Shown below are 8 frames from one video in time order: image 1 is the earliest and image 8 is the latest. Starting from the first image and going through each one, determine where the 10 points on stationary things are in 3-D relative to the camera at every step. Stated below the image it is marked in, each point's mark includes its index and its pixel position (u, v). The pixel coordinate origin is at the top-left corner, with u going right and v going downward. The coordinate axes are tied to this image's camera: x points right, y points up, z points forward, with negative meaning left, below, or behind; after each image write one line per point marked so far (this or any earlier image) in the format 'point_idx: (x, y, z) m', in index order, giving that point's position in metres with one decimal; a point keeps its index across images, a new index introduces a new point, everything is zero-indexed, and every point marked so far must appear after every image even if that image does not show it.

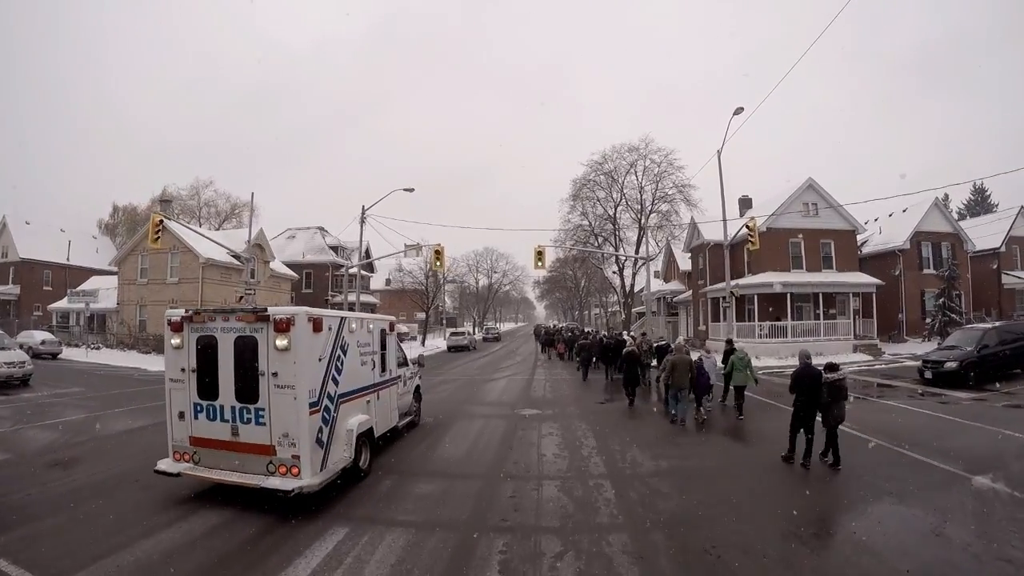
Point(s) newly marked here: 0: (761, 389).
0: (+8.3, -3.3, +18.5) m
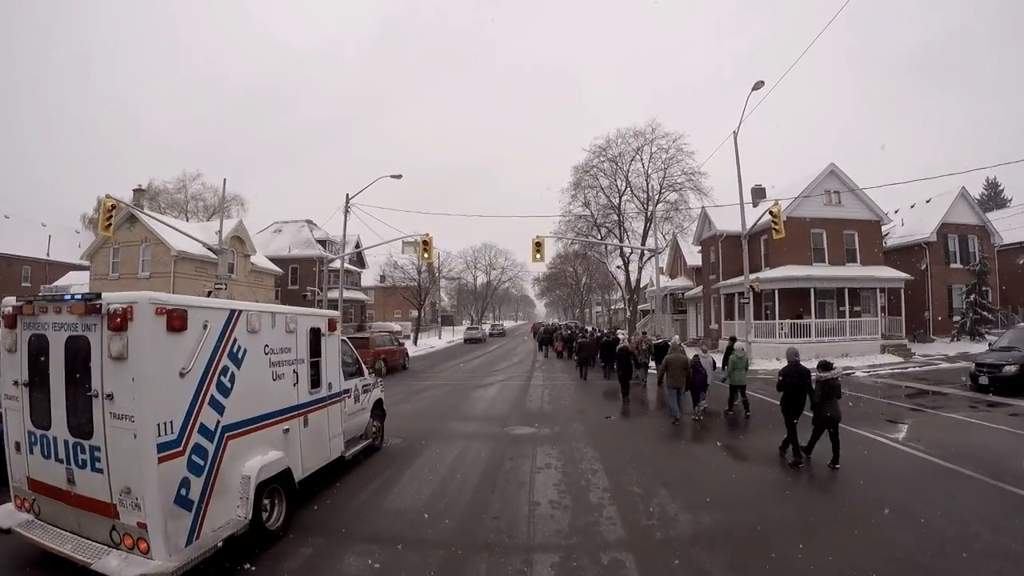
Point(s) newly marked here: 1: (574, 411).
0: (+8.2, -3.1, +16.3) m
1: (+1.2, -2.5, +10.8) m
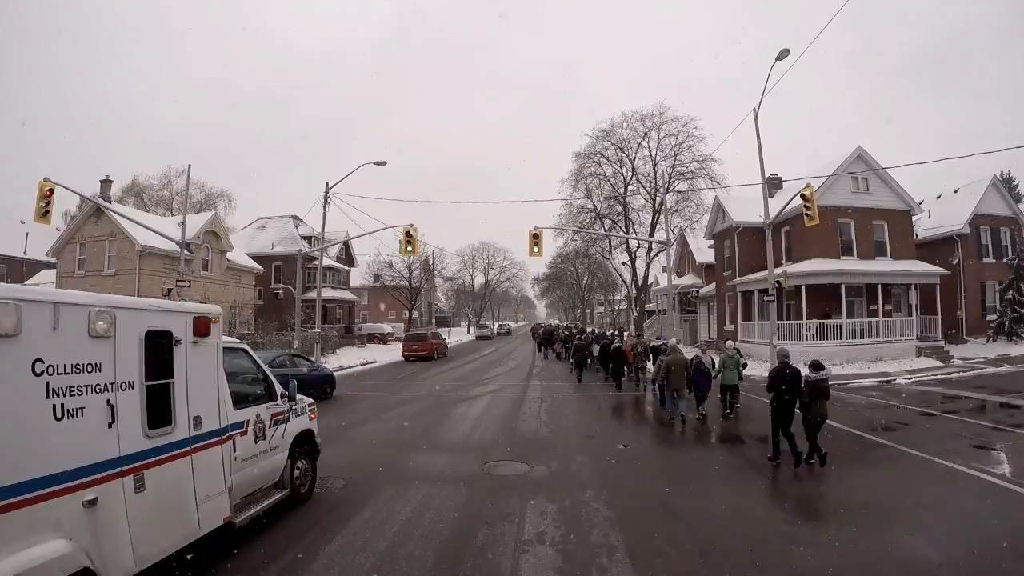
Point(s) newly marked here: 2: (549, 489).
0: (+8.0, -2.9, +14.0) m
1: (+1.0, -2.4, +8.5) m
2: (+0.4, -2.2, +6.1) m
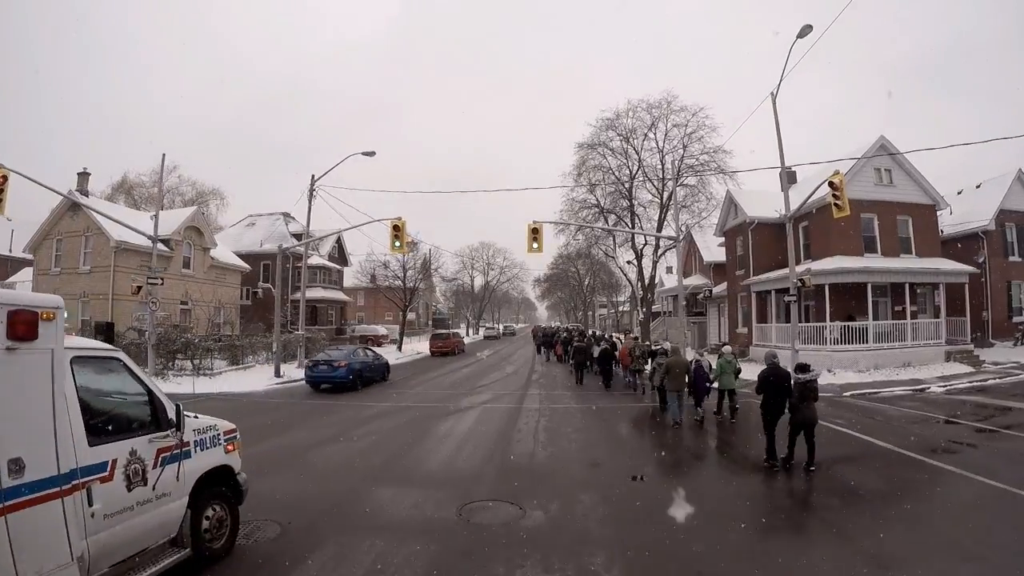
0: (+7.9, -2.9, +12.5) m
1: (+0.9, -2.3, +7.0) m
2: (+0.3, -2.1, +4.6) m
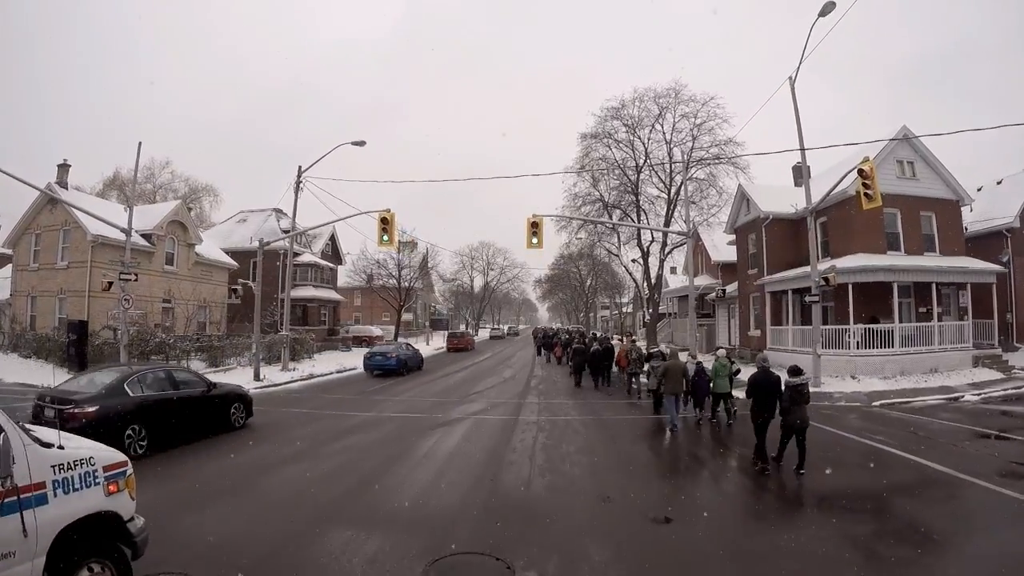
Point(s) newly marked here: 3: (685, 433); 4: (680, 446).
0: (+7.8, -2.8, +11.2) m
1: (+0.8, -2.2, +5.7) m
2: (+0.2, -2.1, +3.3) m
3: (+3.2, -2.7, +10.3) m
4: (+2.7, -2.6, +9.0) m
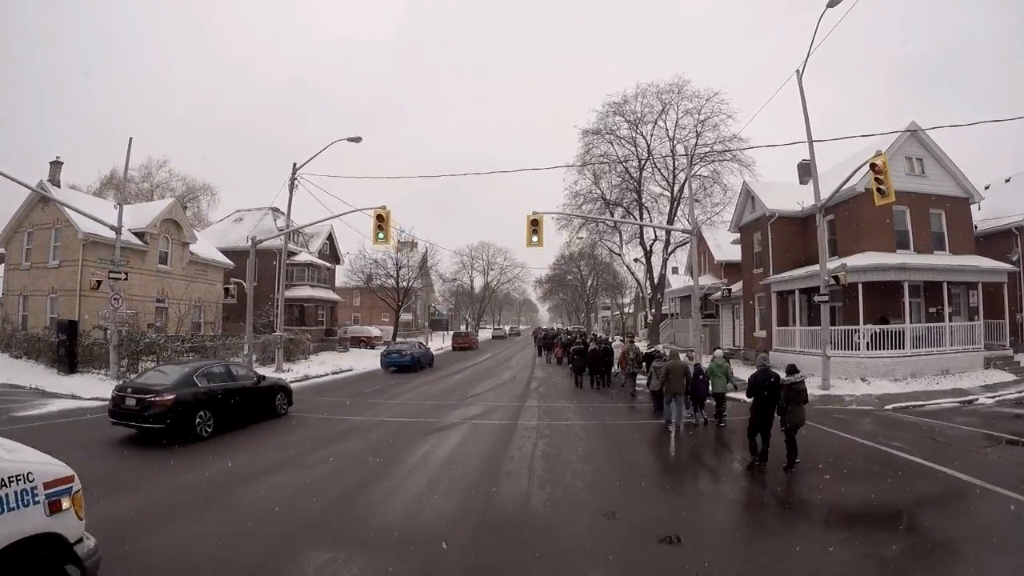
0: (+7.7, -2.8, +10.7) m
1: (+0.8, -2.2, +5.2) m
2: (+0.2, -2.0, +2.8) m
3: (+3.2, -2.7, +9.8) m
4: (+2.7, -2.6, +8.5) m
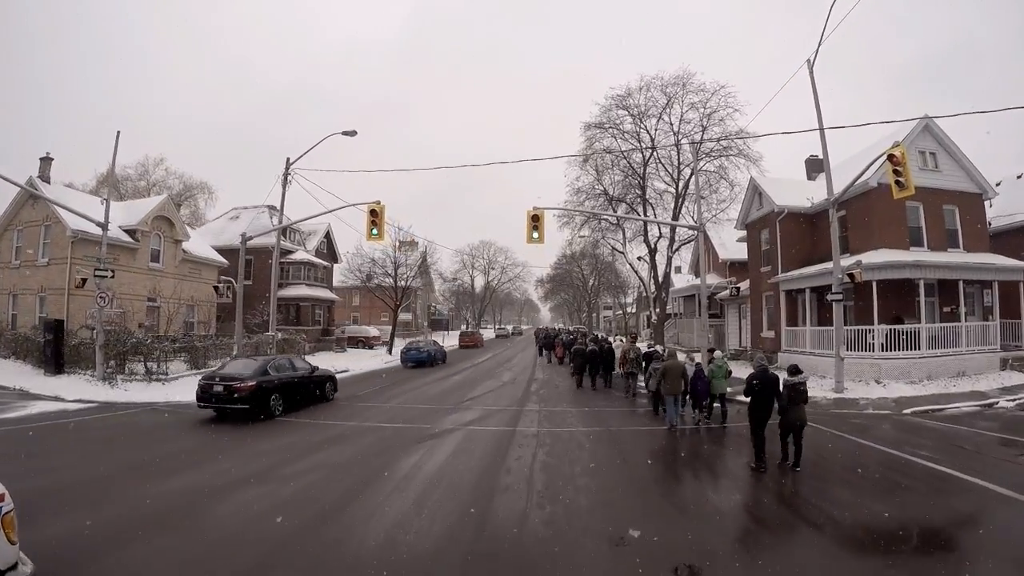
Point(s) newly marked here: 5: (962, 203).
0: (+7.7, -2.8, +10.1) m
1: (+0.7, -2.1, +4.6) m
2: (+0.1, -2.0, +2.2) m
3: (+3.2, -2.6, +9.2) m
4: (+2.7, -2.5, +7.9) m
5: (+16.0, +3.0, +19.3) m
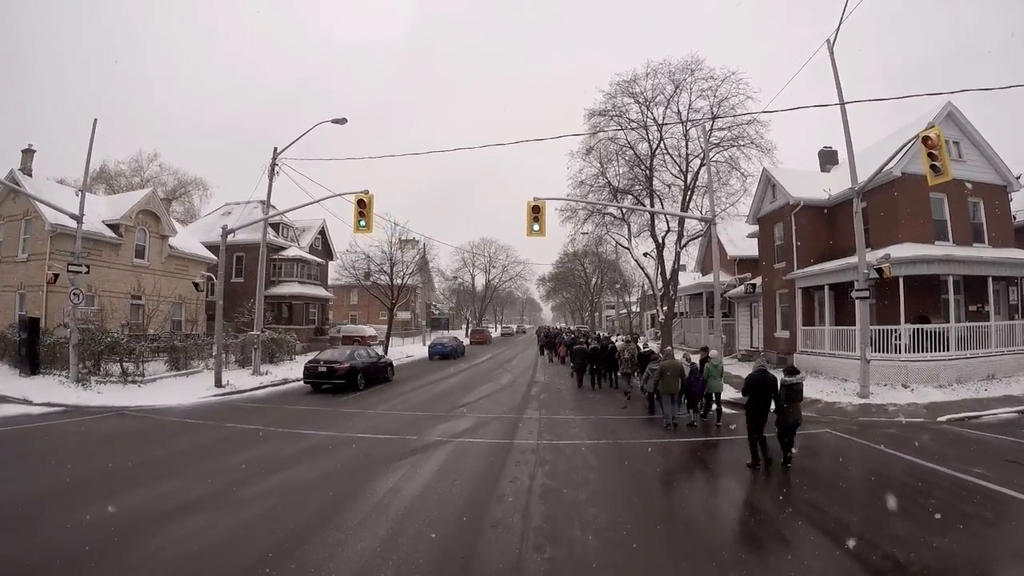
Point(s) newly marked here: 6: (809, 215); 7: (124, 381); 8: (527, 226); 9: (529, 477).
0: (+7.7, -2.7, +9.0) m
1: (+0.7, -2.0, +3.6) m
2: (0.0, -1.9, +1.2) m
3: (+3.1, -2.6, +8.2) m
4: (+2.6, -2.4, +6.9) m
5: (+16.0, +3.1, +18.2) m
6: (+9.9, +2.4, +18.2) m
7: (-11.5, -2.8, +16.2) m
8: (+0.4, +1.7, +15.5) m
9: (+0.2, -2.2, +6.3) m
